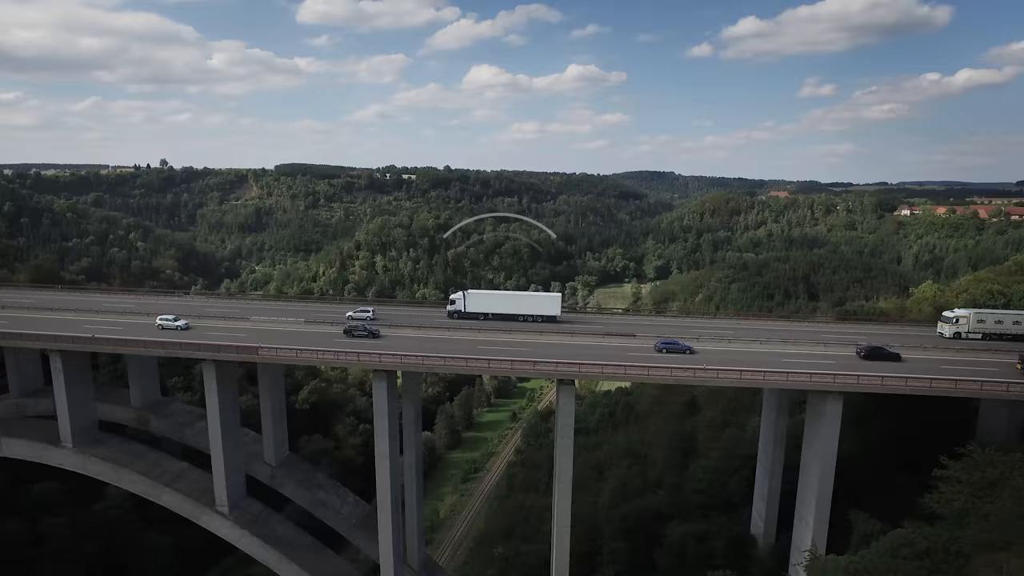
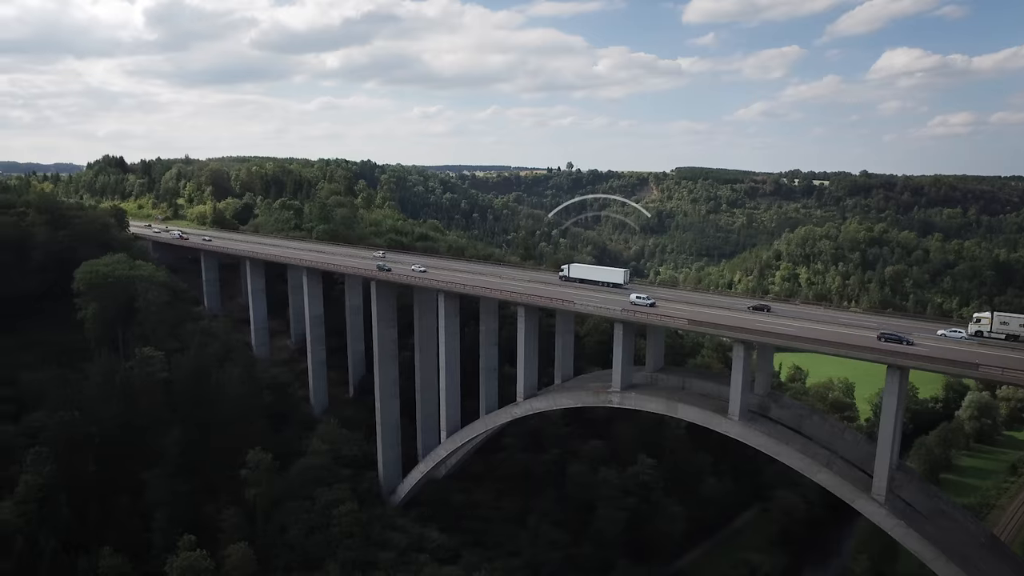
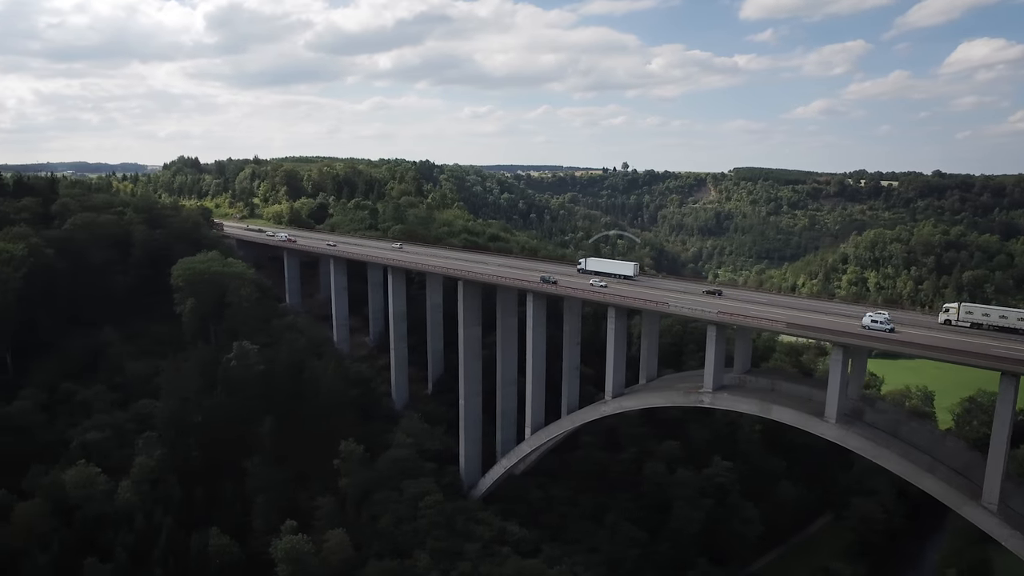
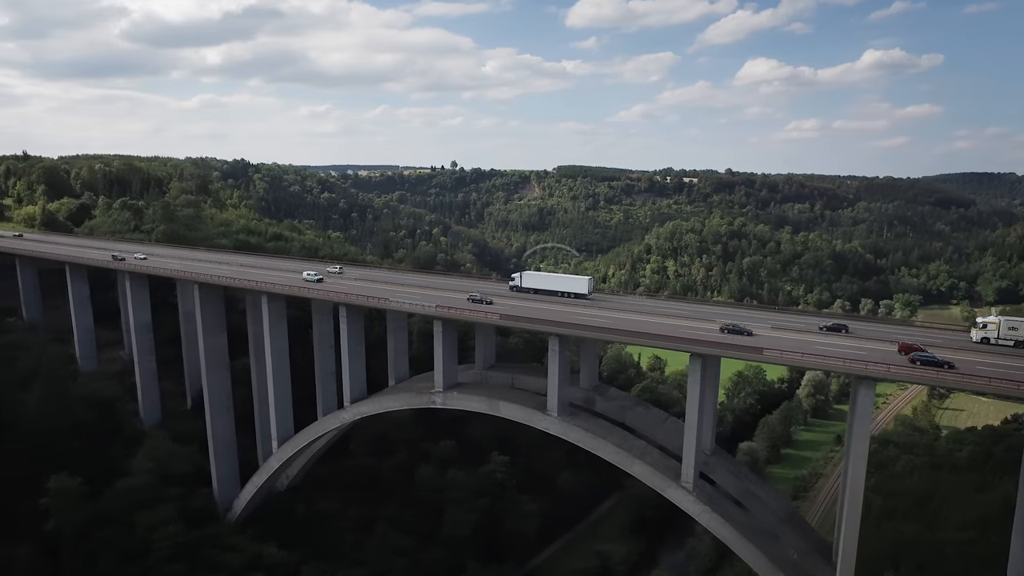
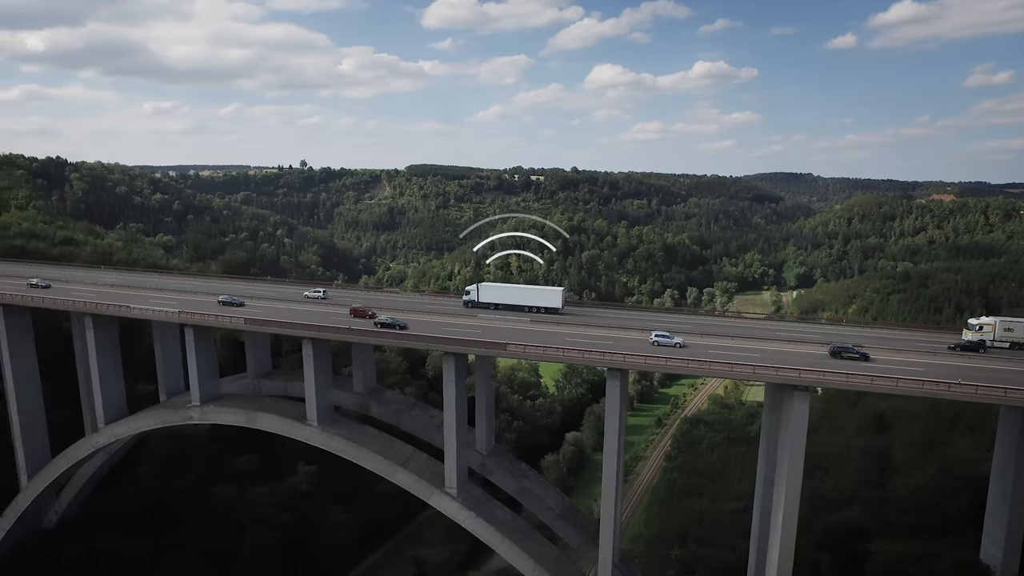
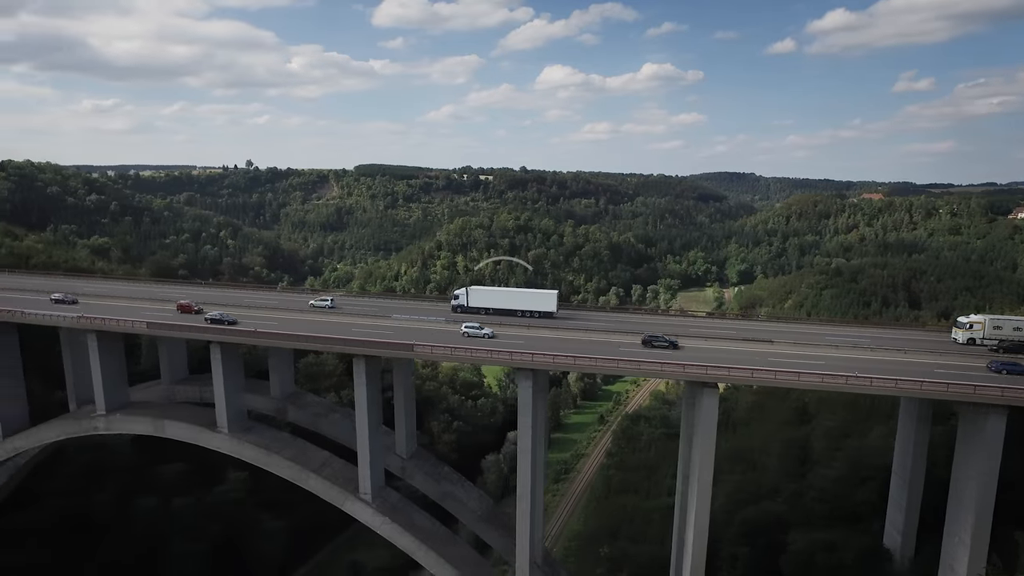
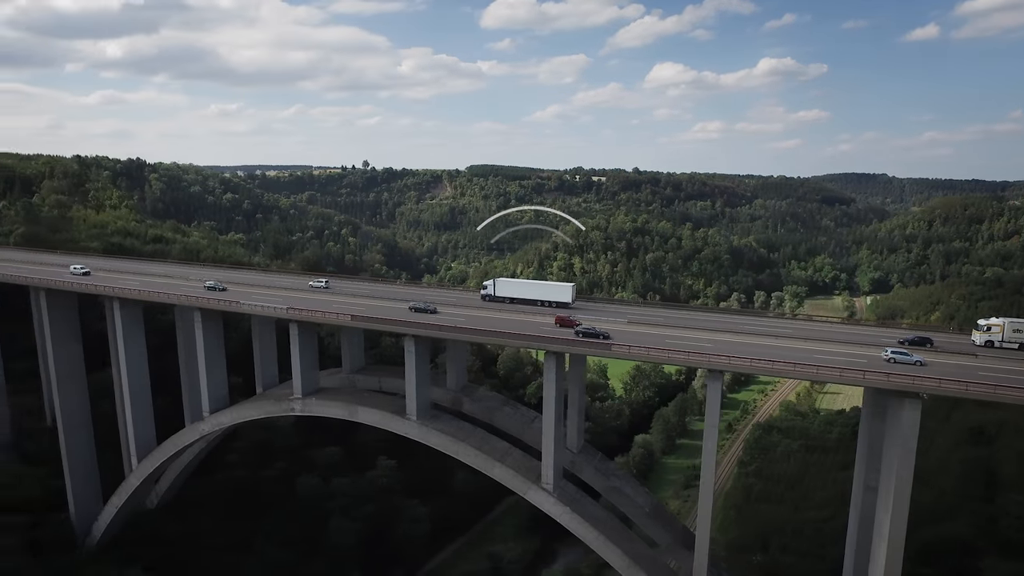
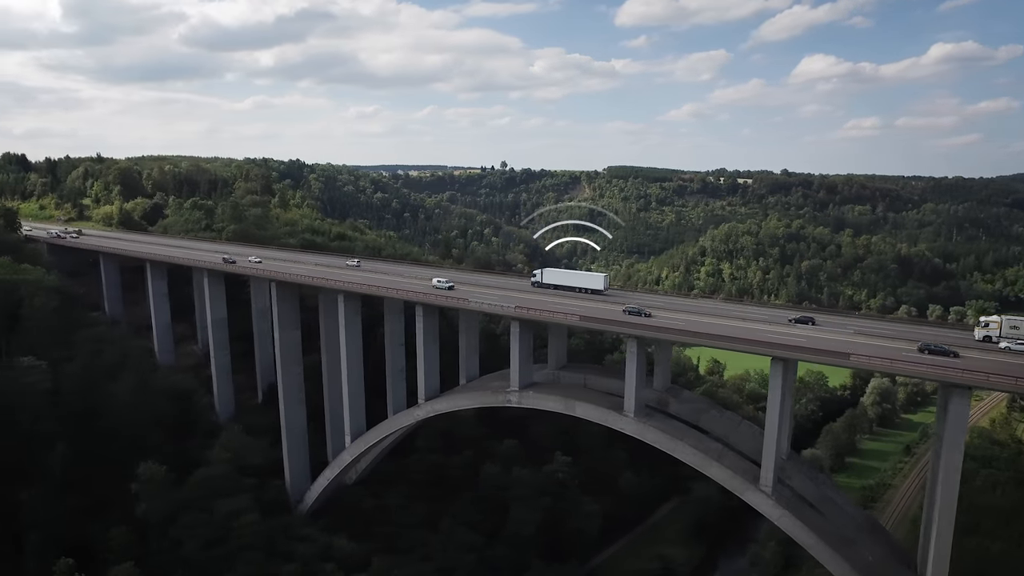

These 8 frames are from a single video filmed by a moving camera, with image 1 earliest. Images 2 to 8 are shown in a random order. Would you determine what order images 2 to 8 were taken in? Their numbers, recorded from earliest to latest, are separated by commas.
6, 5, 7, 4, 8, 2, 3
